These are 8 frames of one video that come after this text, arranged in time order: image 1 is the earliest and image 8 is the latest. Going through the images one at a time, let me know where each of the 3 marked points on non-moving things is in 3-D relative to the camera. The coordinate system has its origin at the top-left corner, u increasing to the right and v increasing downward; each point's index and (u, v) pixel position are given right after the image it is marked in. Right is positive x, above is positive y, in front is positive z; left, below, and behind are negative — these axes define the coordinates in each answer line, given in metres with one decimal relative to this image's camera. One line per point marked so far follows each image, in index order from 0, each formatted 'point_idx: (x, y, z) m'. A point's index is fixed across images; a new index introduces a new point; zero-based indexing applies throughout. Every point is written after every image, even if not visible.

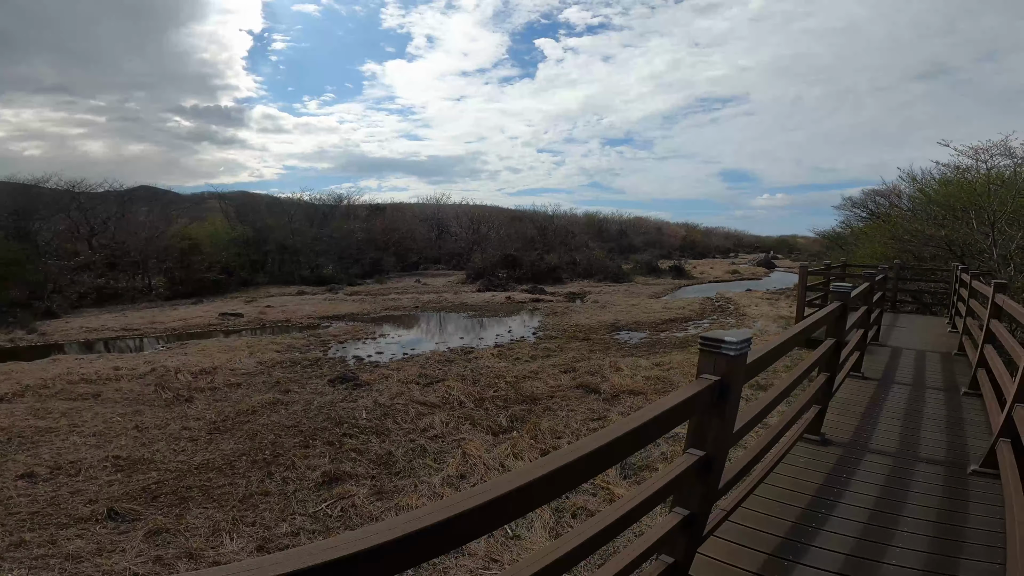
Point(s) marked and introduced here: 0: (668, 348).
0: (+2.9, -1.1, +9.6) m
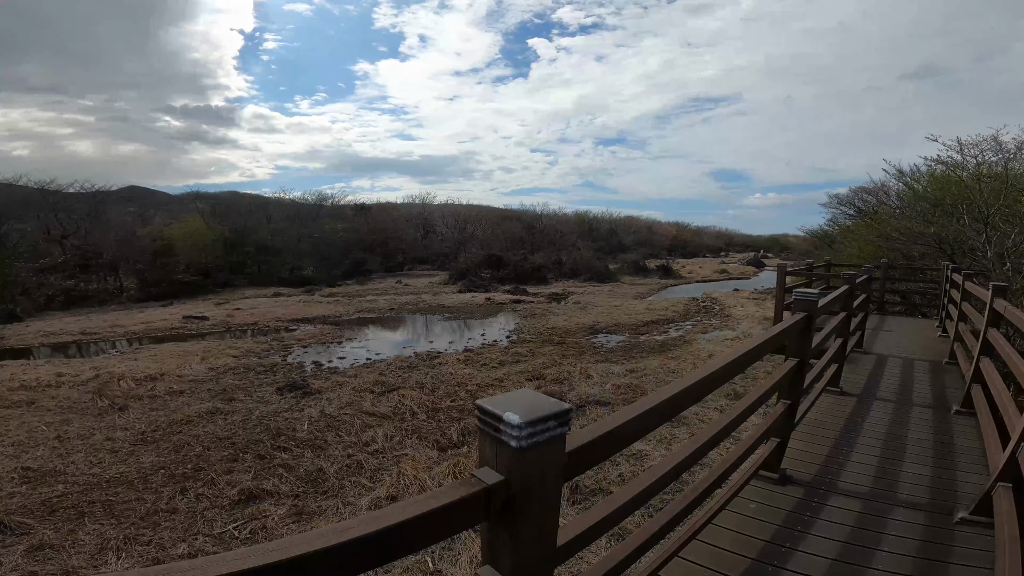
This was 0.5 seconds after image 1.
0: (+2.3, -1.1, +9.1) m
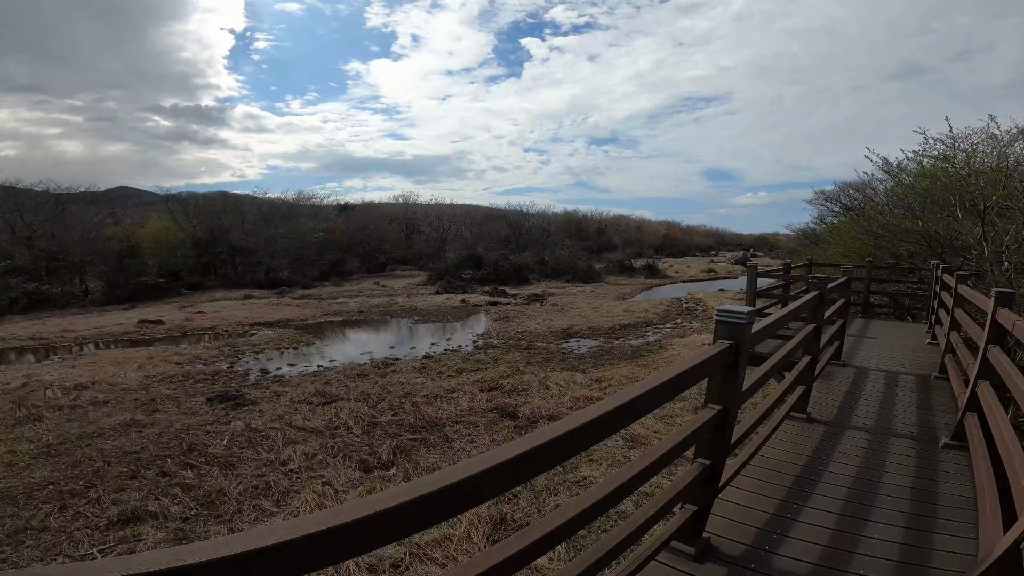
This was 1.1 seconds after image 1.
0: (+1.7, -1.1, +8.5) m
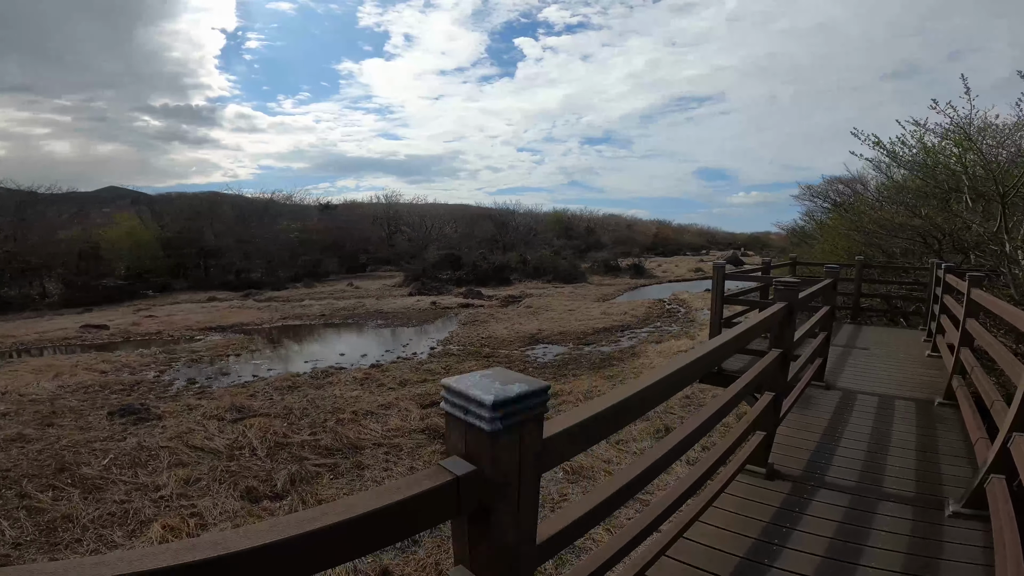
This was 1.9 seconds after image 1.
0: (+1.0, -1.1, +7.7) m
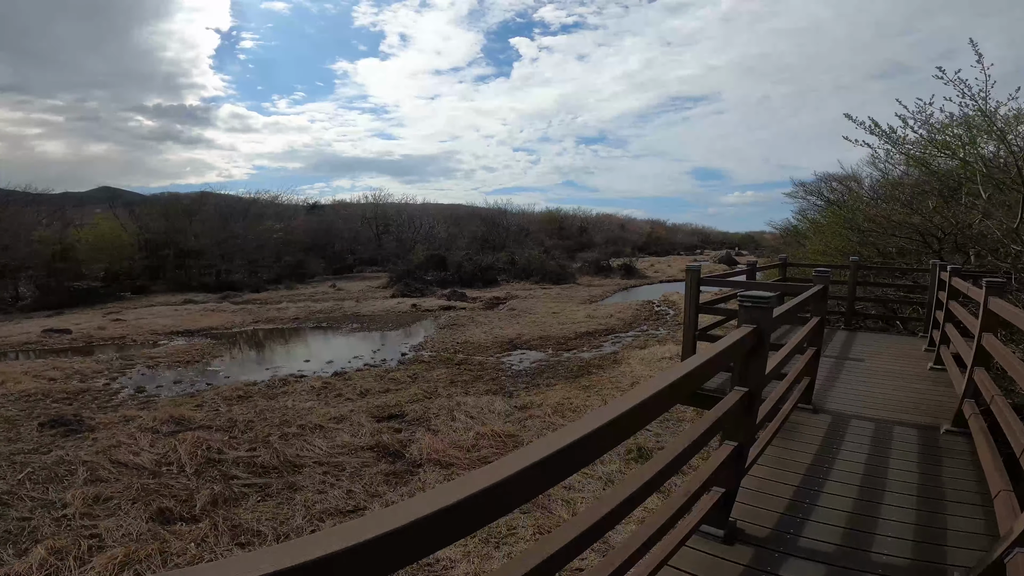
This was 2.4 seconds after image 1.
0: (+0.6, -1.2, +7.2) m
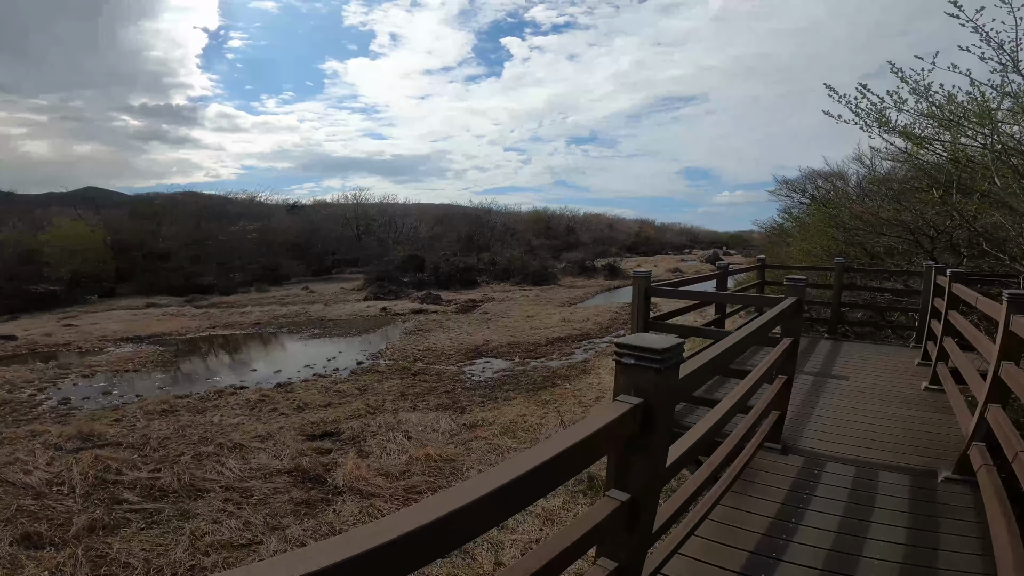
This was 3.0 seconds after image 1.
0: (+0.1, -1.2, +6.6) m
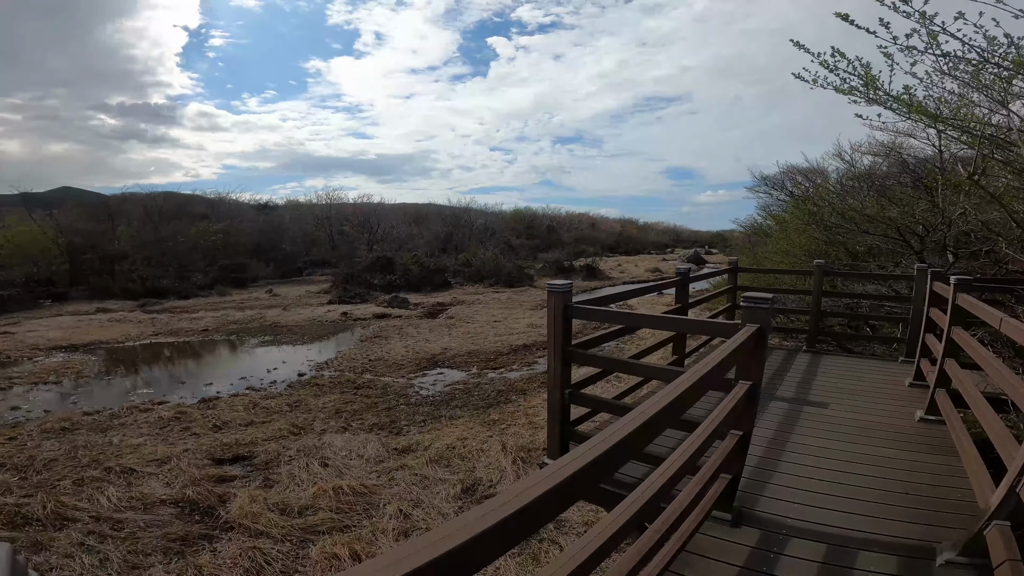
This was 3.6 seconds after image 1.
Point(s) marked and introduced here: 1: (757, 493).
0: (-0.5, -1.3, +6.0) m
1: (+1.0, -0.8, +2.1) m
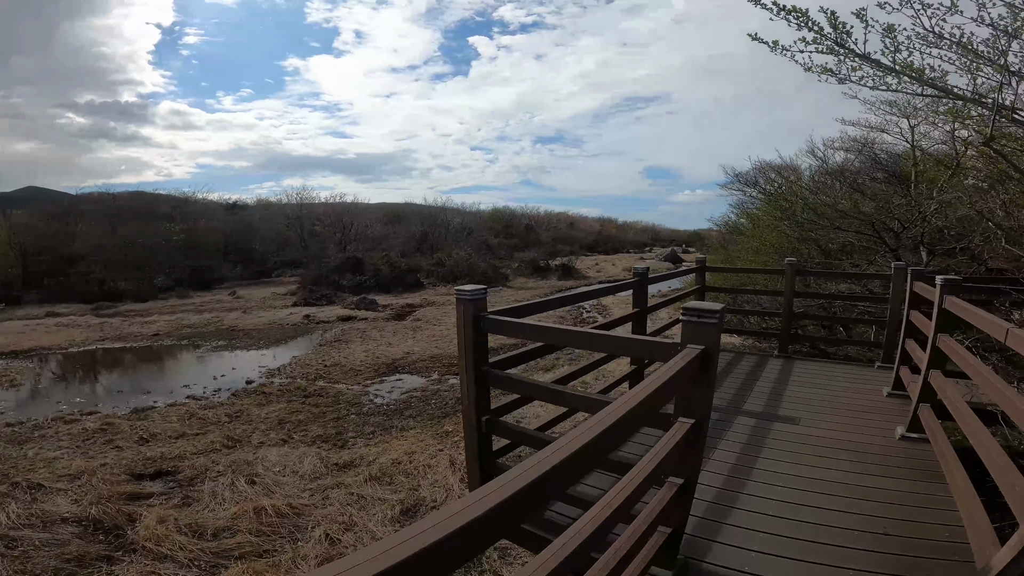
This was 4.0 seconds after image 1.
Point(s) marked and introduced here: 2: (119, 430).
0: (-0.9, -1.3, +5.6) m
1: (+0.7, -0.8, +1.8) m
2: (-3.9, -1.5, +5.1) m
